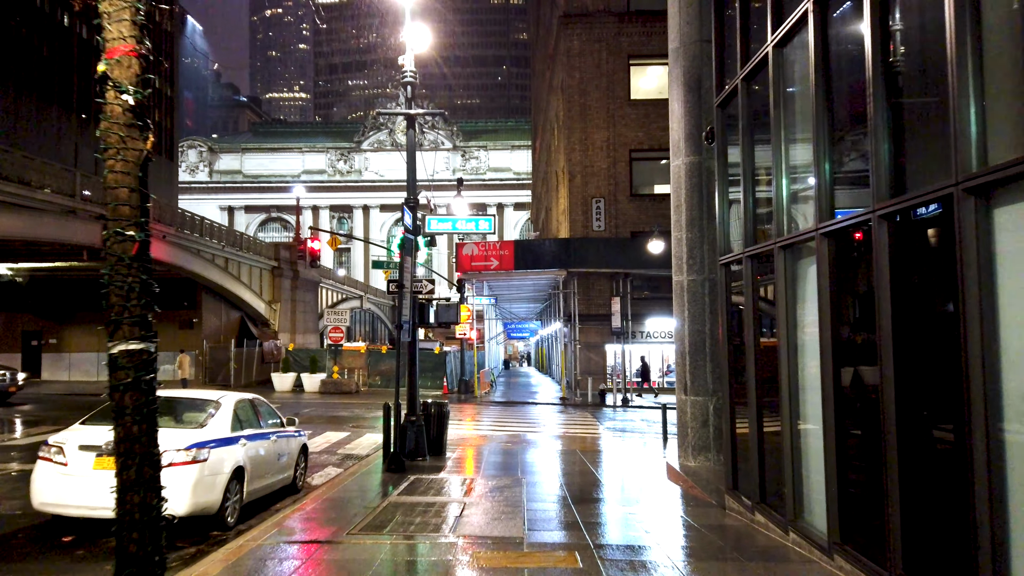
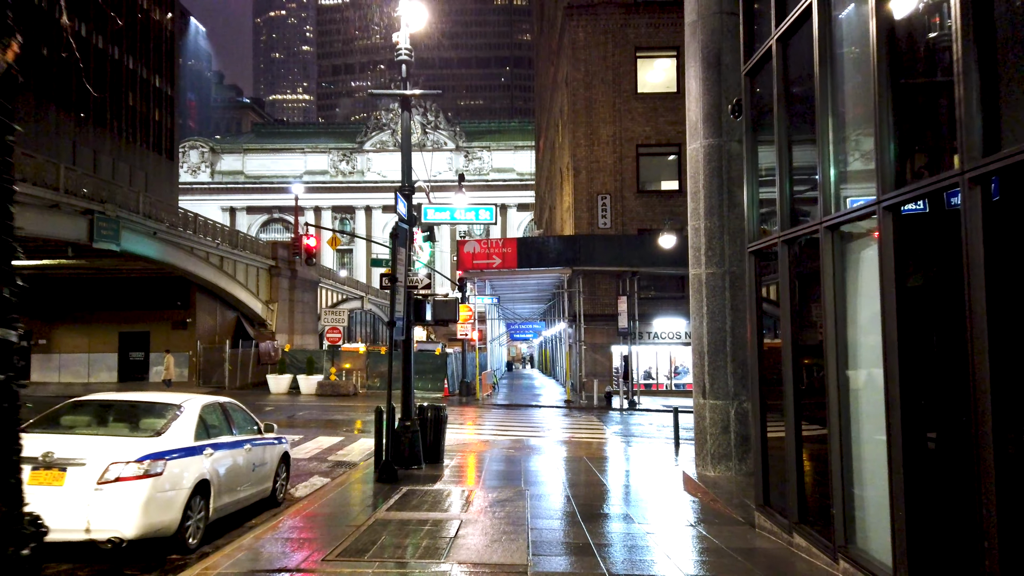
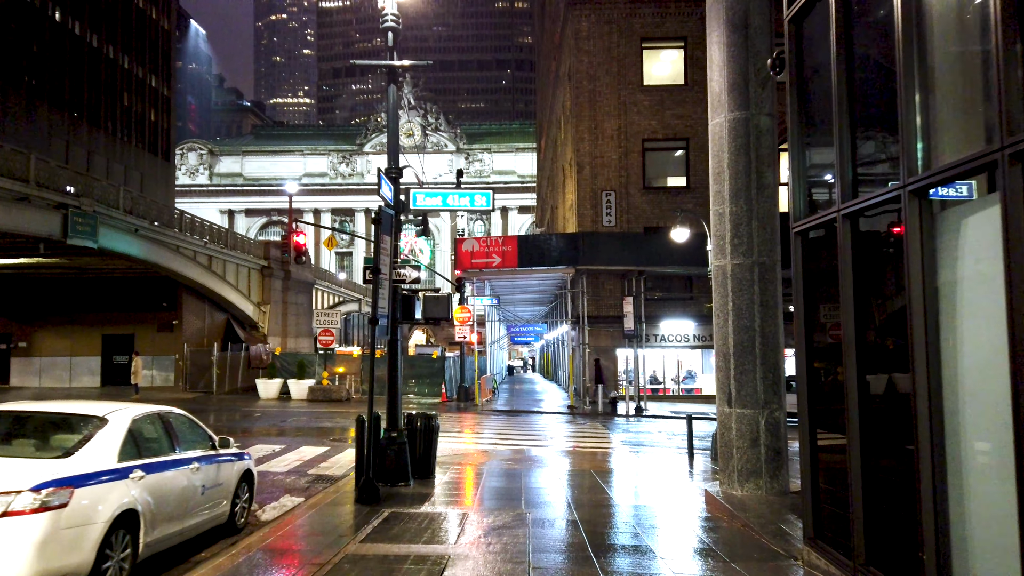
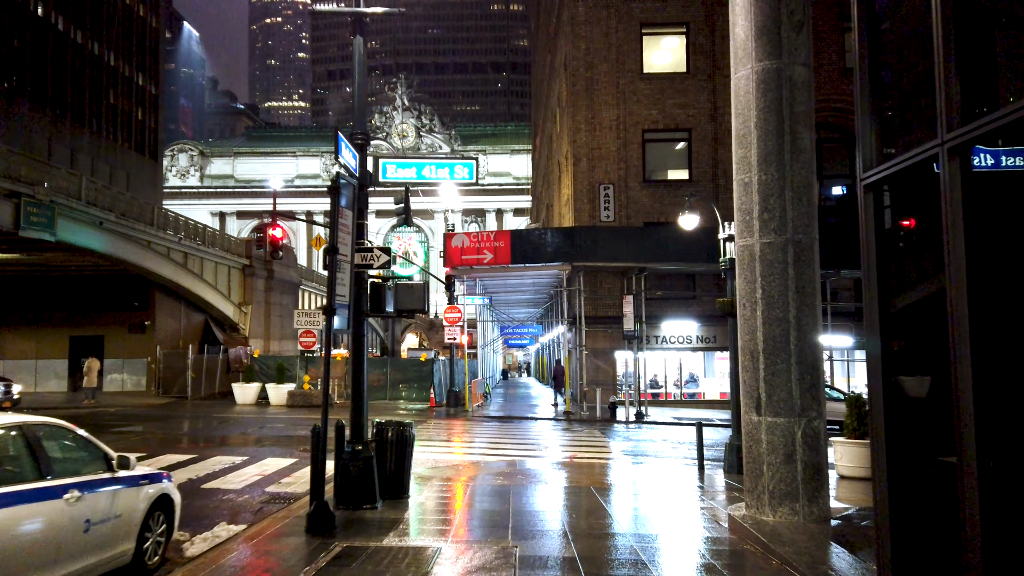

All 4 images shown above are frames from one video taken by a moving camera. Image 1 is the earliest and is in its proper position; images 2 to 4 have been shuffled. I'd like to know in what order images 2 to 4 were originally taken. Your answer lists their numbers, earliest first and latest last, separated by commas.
2, 3, 4
